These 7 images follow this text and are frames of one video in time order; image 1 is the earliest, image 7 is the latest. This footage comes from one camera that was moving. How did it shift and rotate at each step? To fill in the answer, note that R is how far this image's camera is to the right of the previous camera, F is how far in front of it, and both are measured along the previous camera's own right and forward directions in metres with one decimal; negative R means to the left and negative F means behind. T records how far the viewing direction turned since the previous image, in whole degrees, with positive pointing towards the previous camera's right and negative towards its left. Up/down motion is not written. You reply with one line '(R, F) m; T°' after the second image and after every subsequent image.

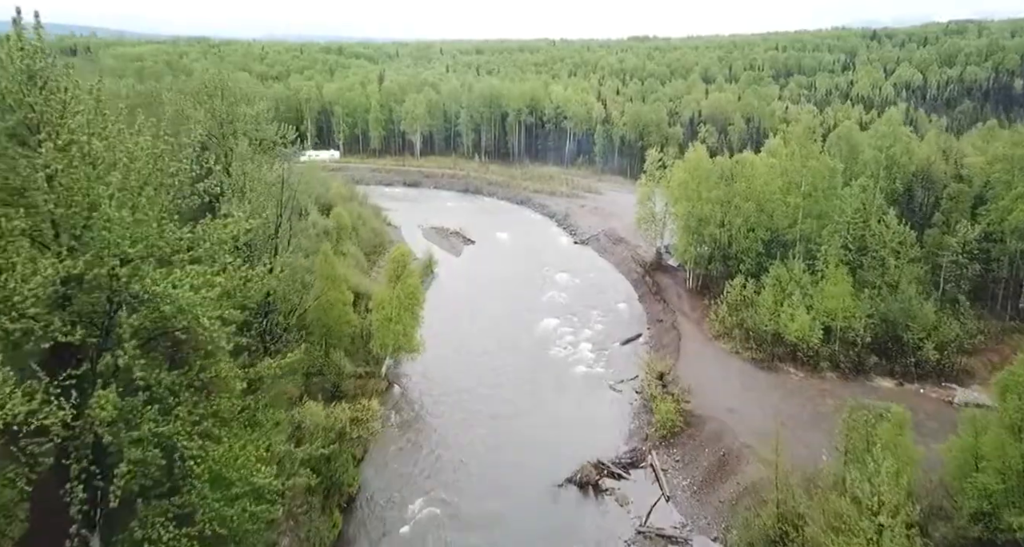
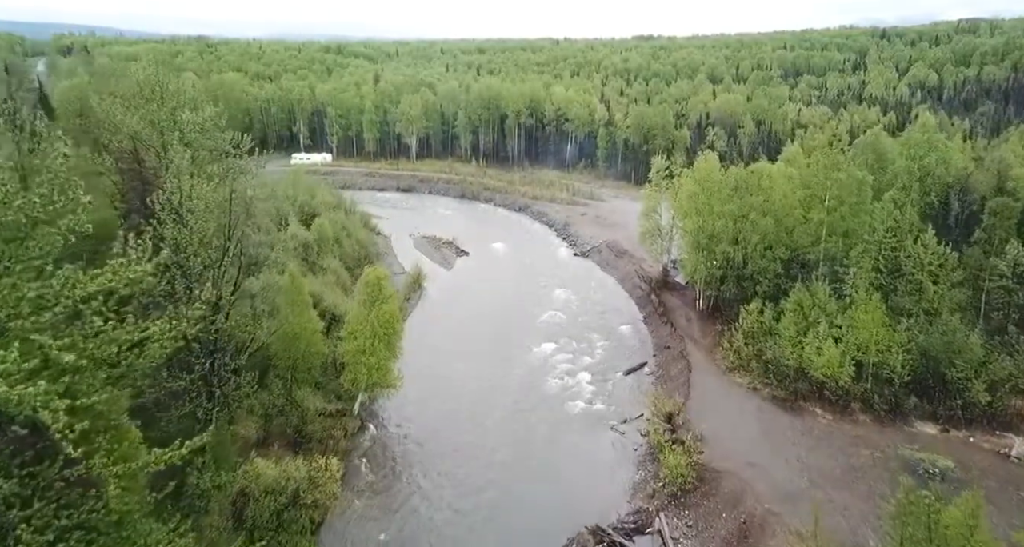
(+0.7, +4.4) m; 0°
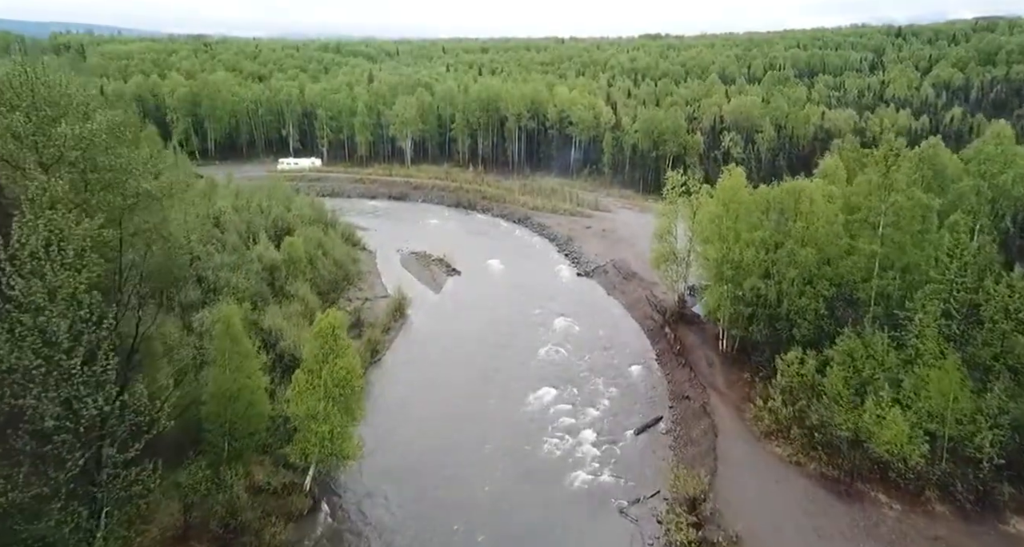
(+0.7, +6.5) m; 0°
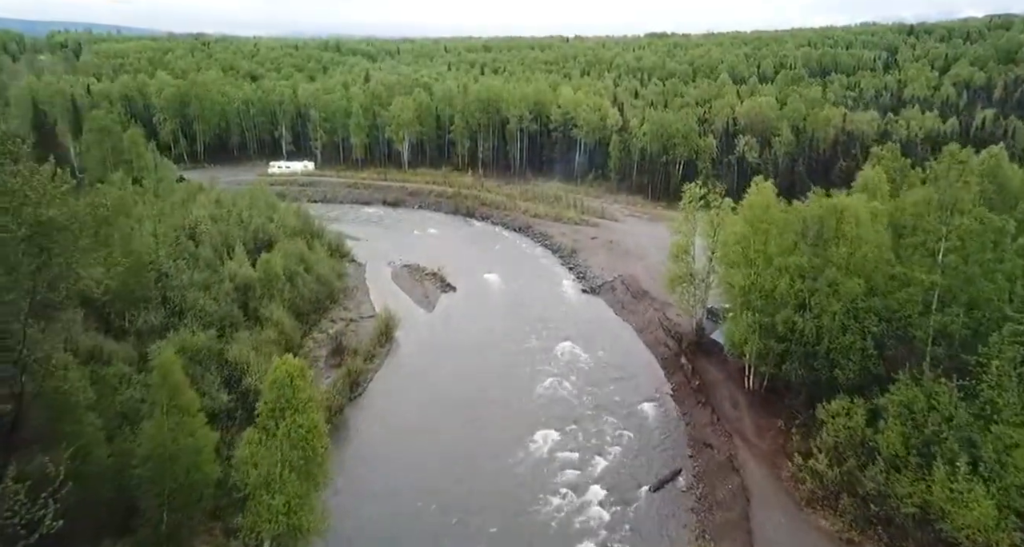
(+0.3, +4.7) m; 0°
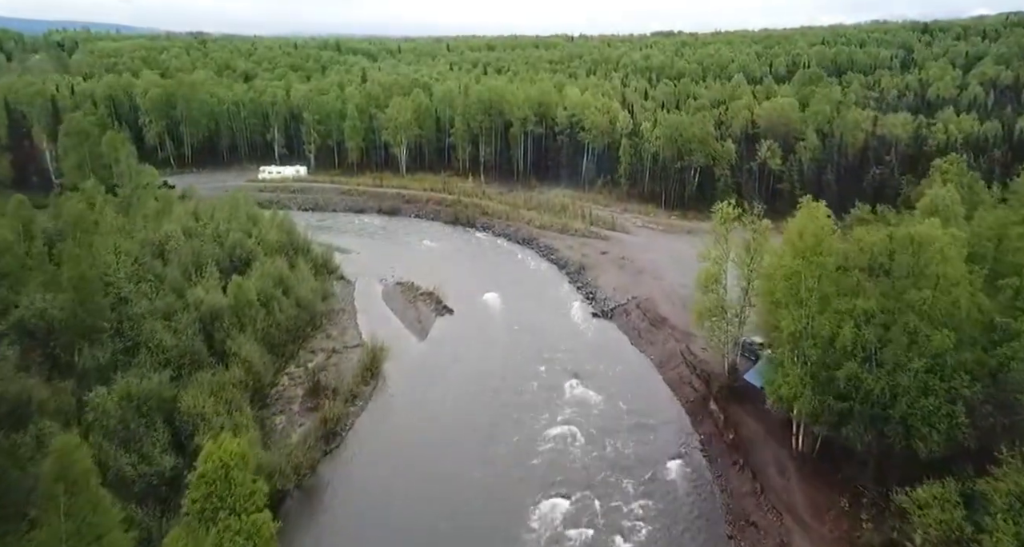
(+0.1, +5.4) m; 0°
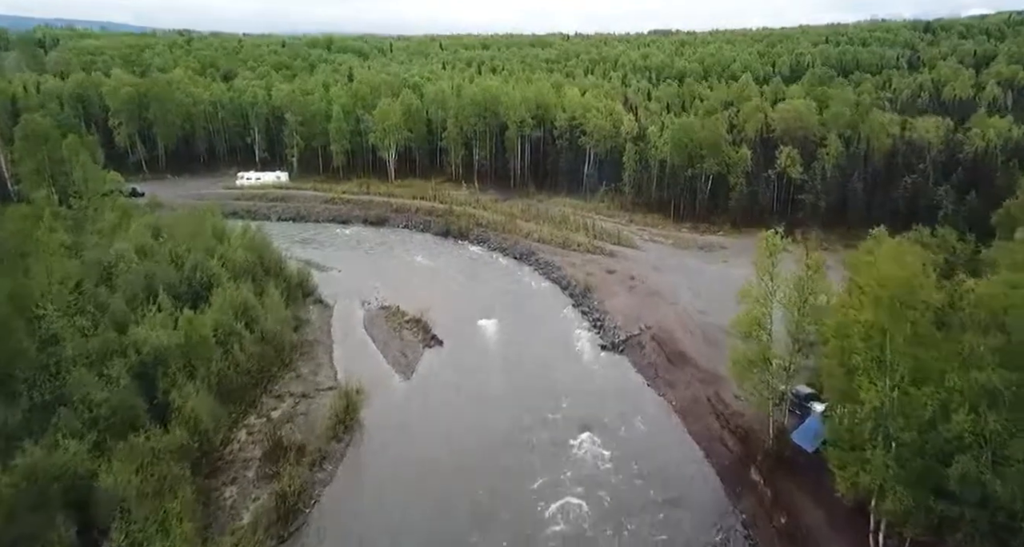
(-0.2, +6.0) m; 0°
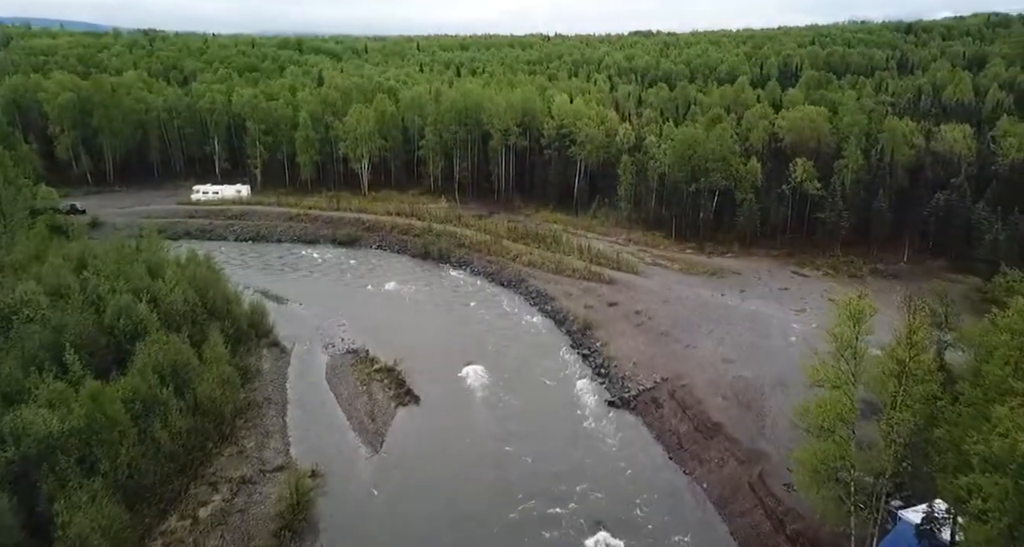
(-0.5, +7.2) m; +2°
